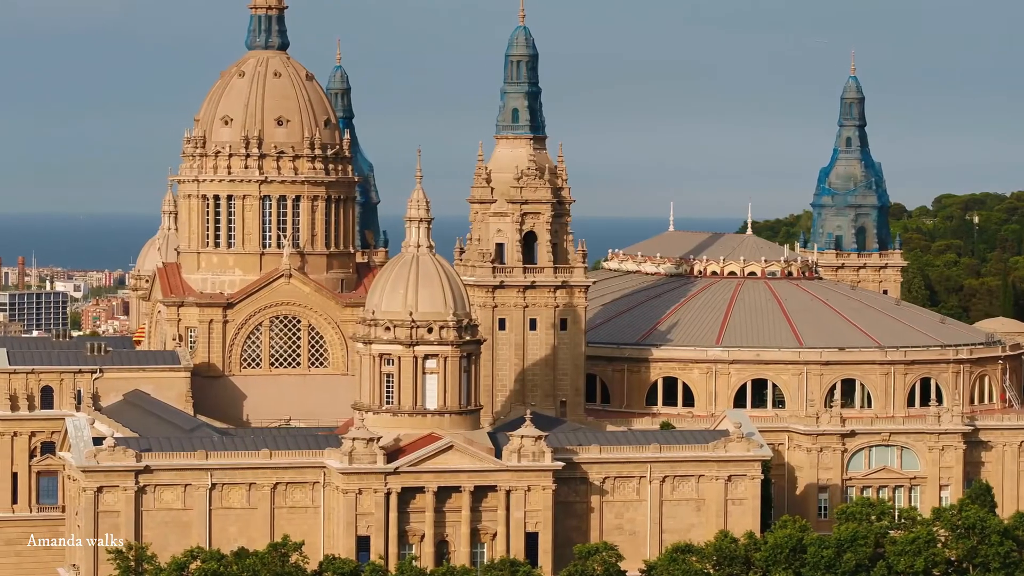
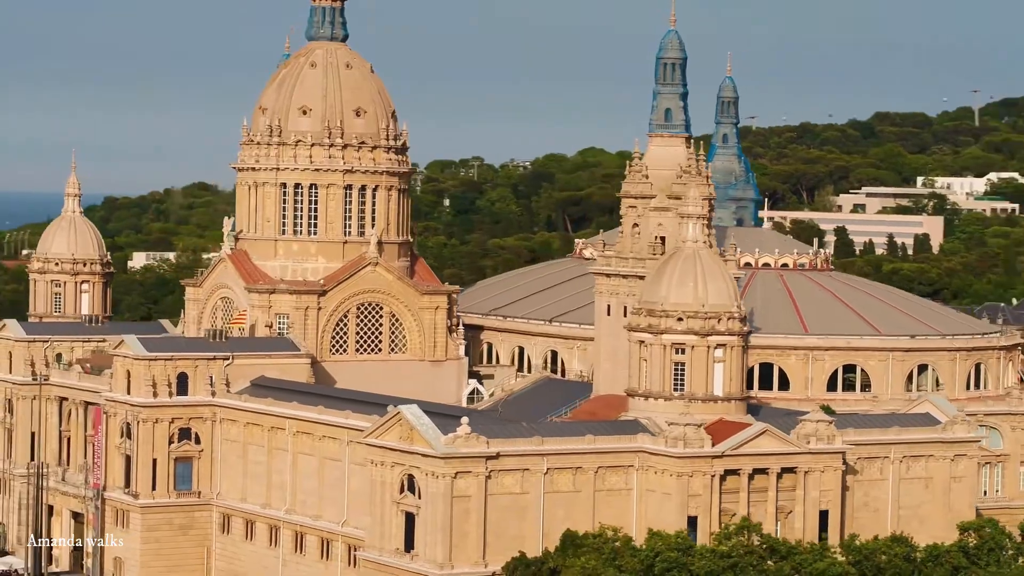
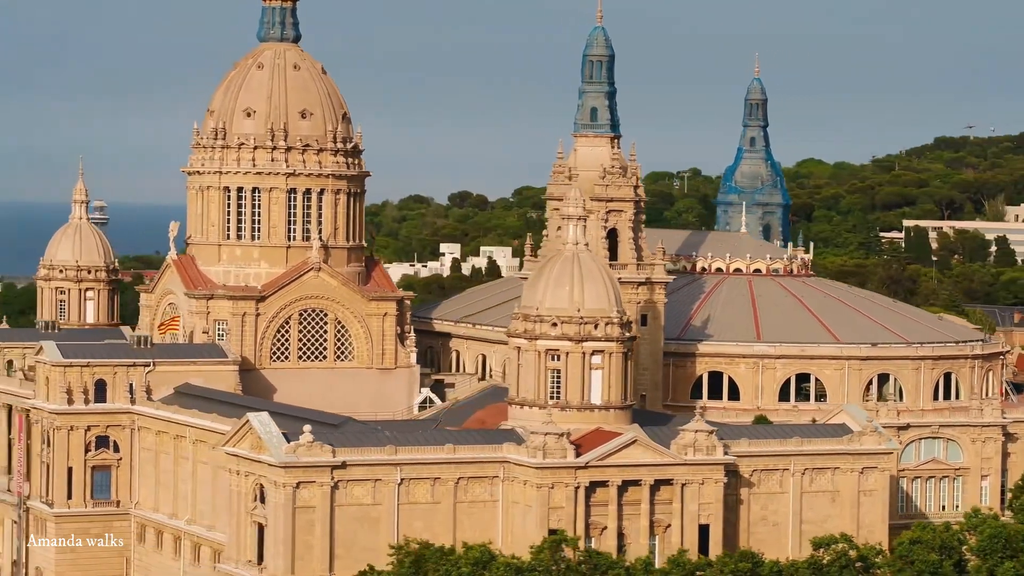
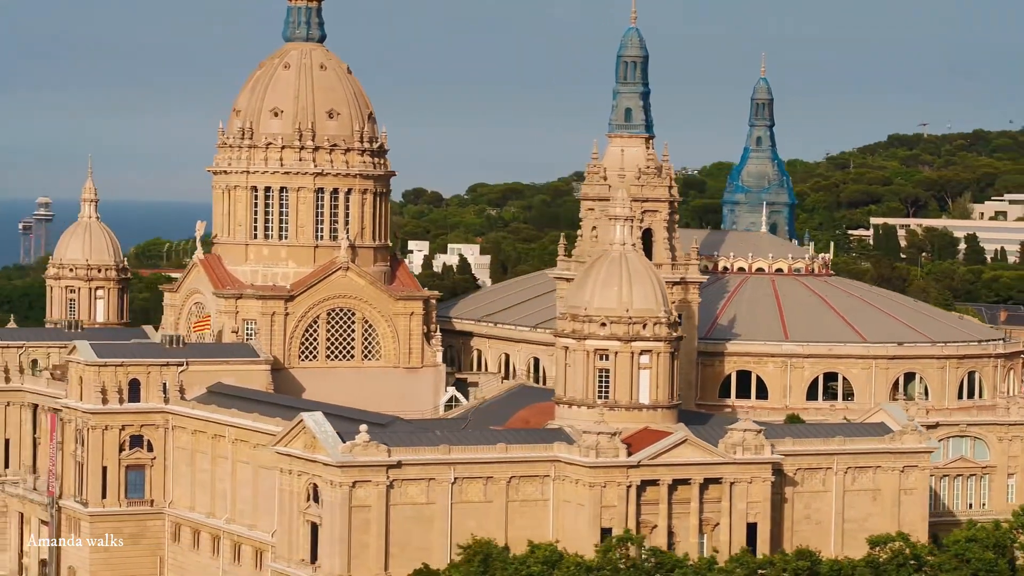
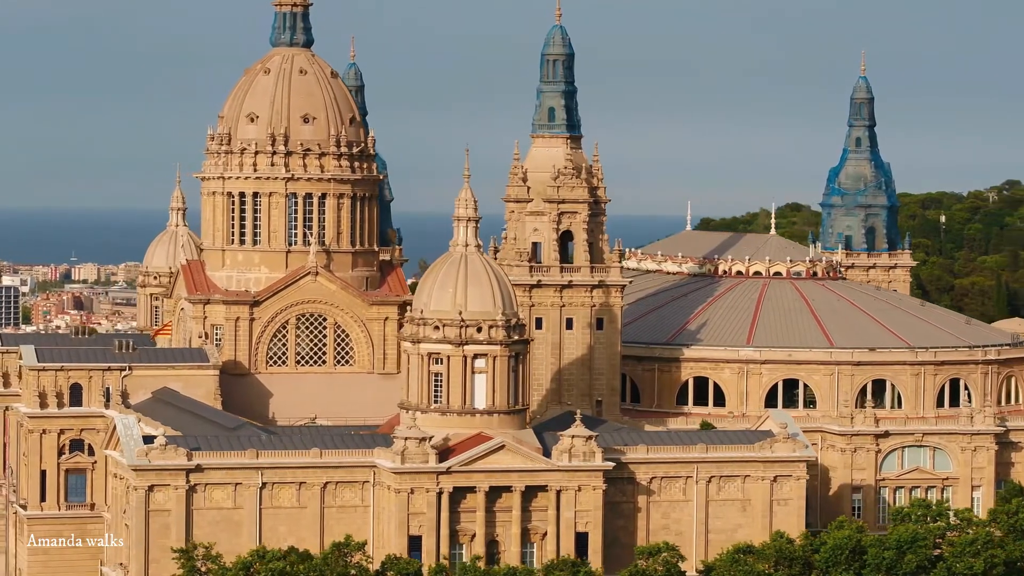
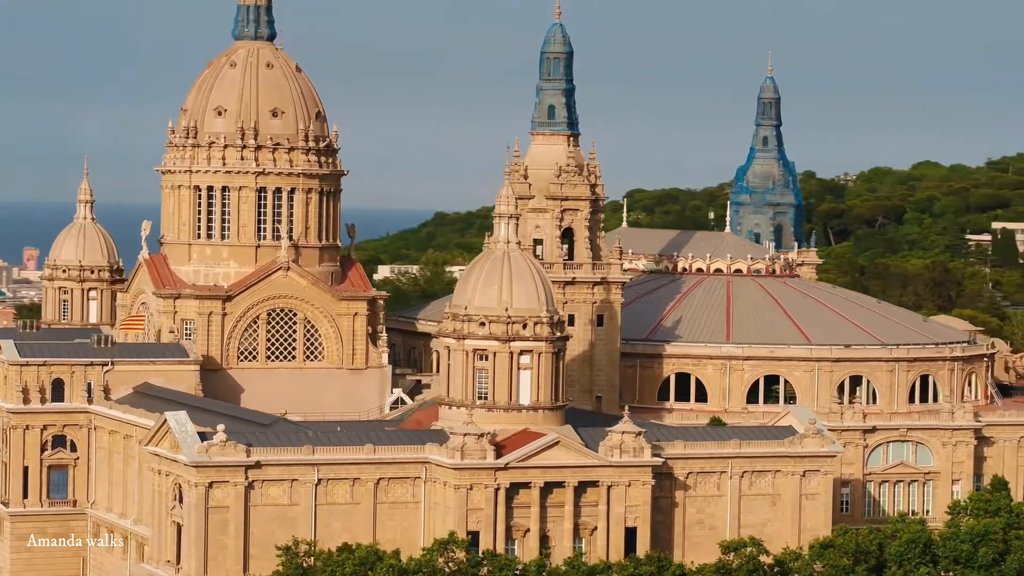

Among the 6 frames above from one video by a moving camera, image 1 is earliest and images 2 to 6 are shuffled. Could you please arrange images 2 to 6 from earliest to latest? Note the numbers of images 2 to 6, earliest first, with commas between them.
5, 6, 3, 4, 2
